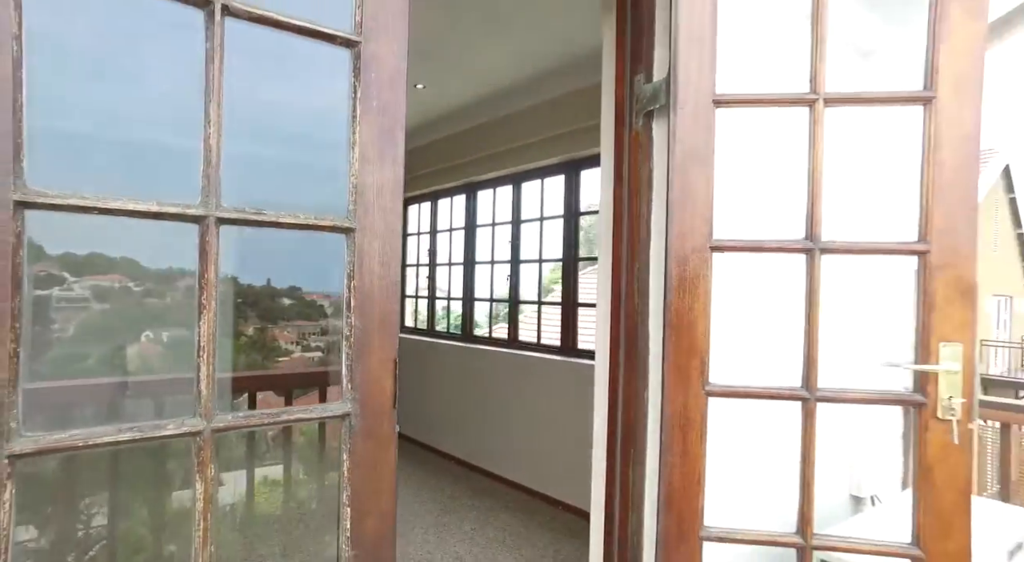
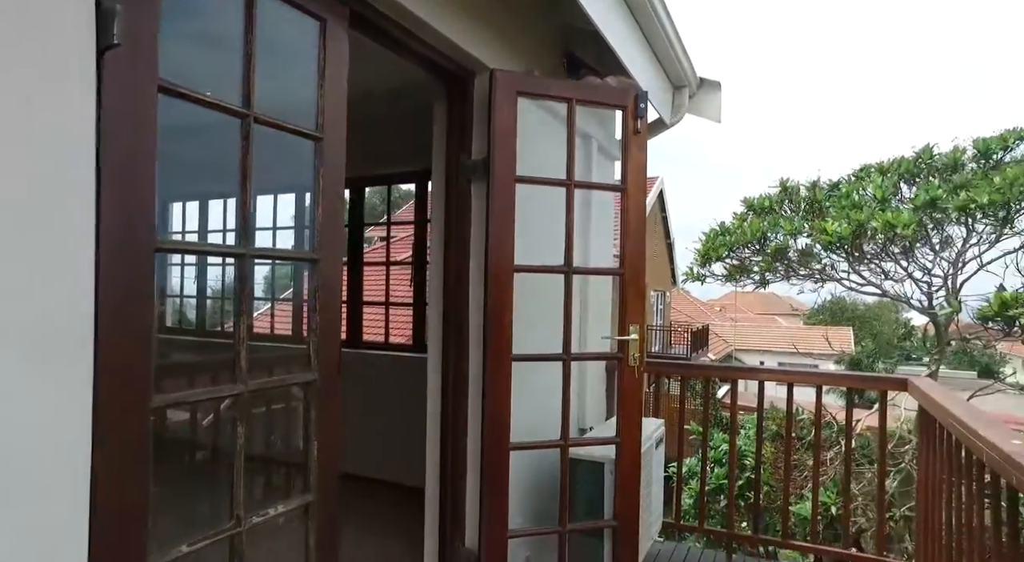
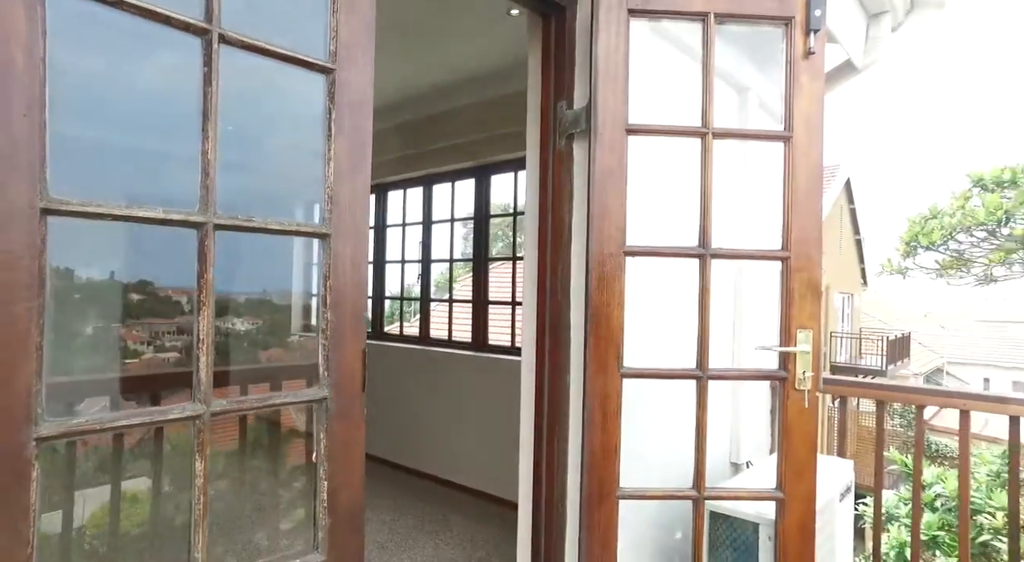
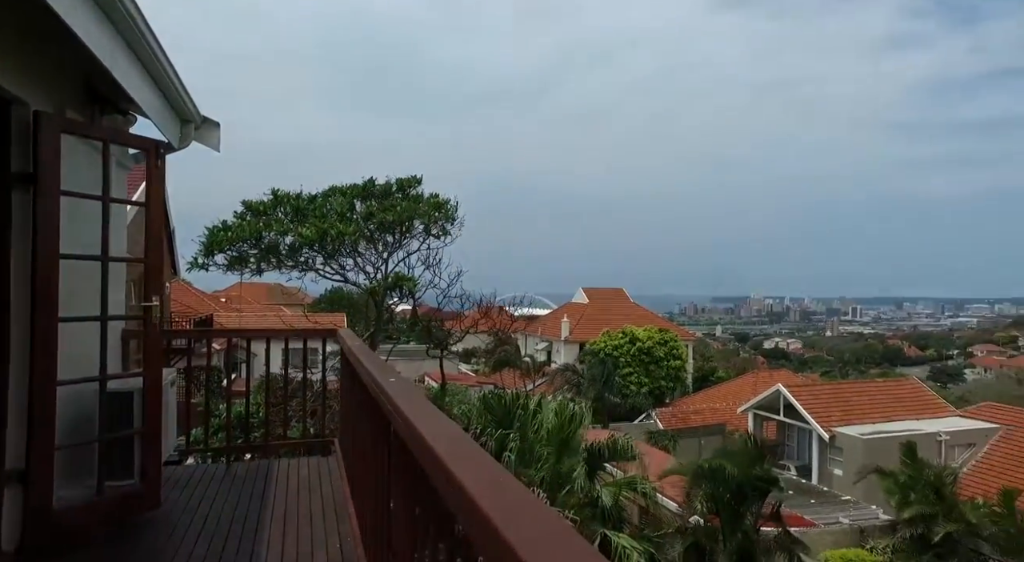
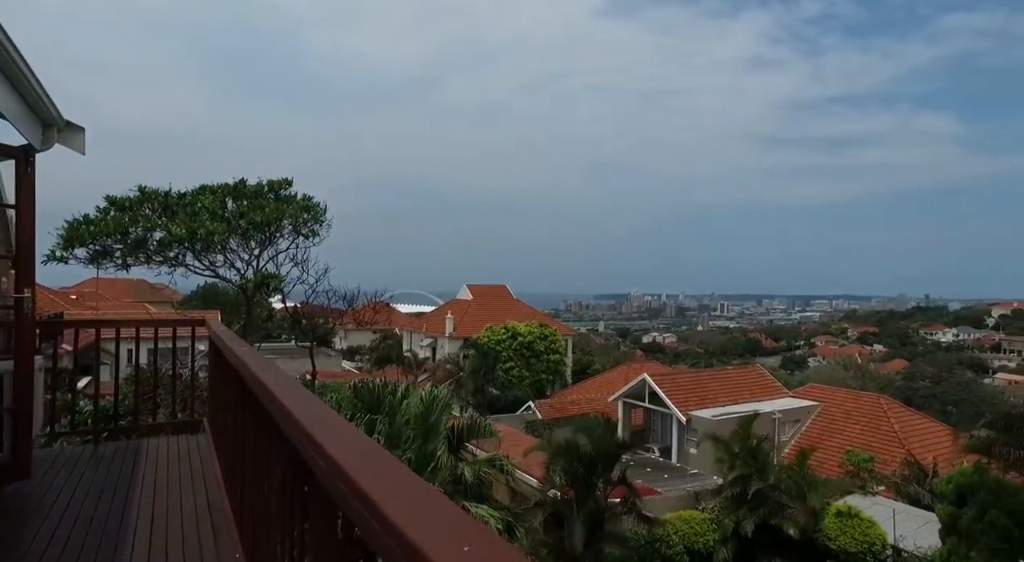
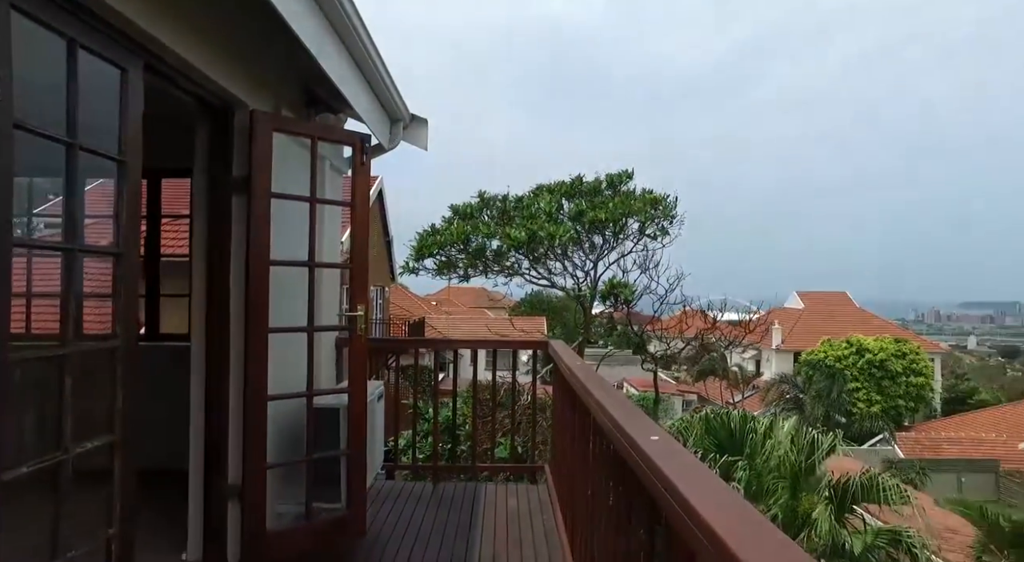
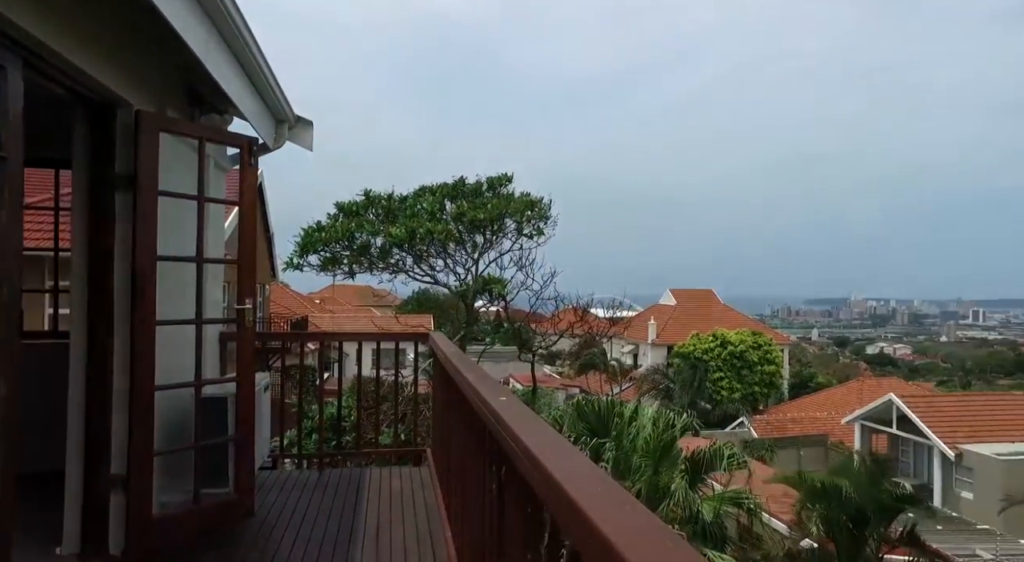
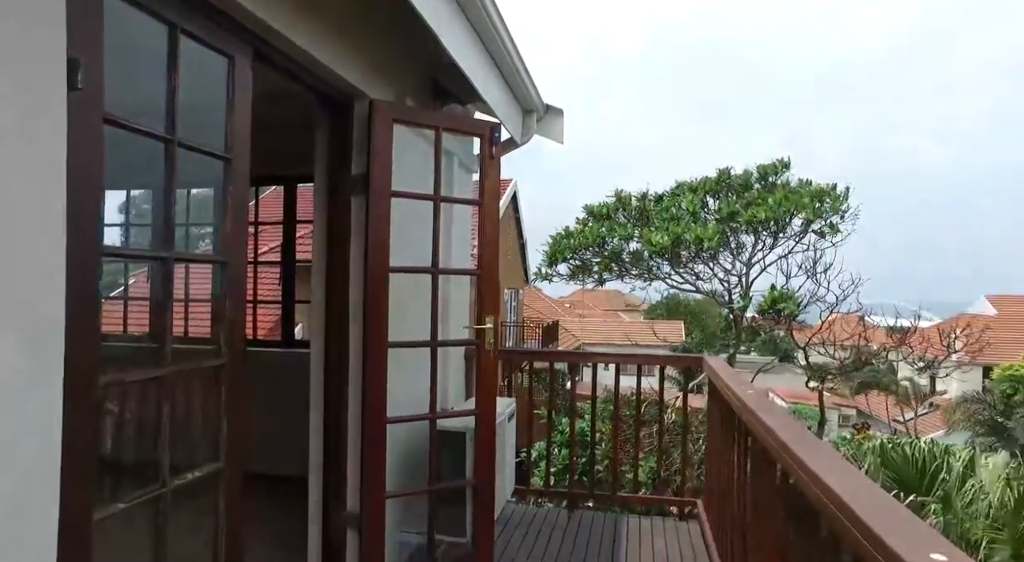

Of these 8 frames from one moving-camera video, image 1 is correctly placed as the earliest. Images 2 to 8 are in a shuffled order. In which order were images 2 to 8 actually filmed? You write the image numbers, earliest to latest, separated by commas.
3, 2, 8, 6, 7, 4, 5
